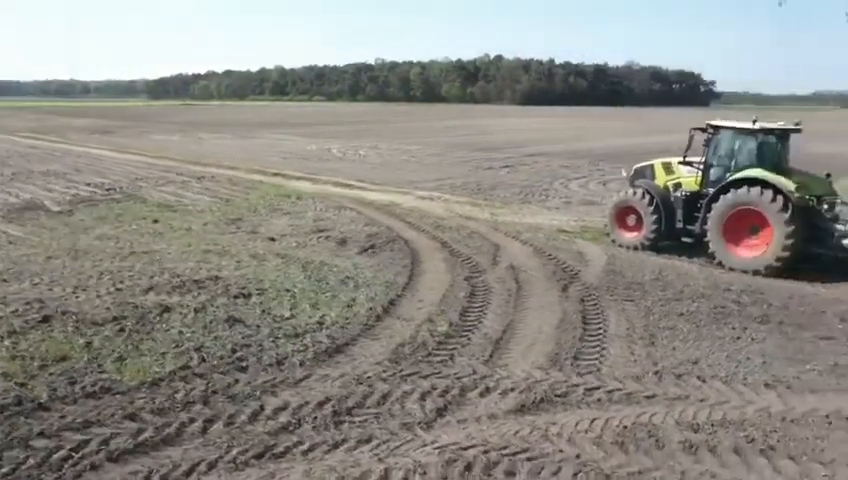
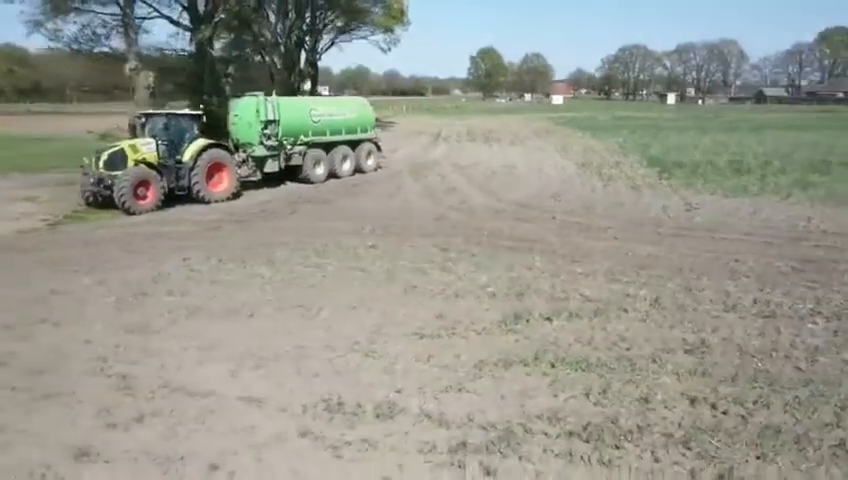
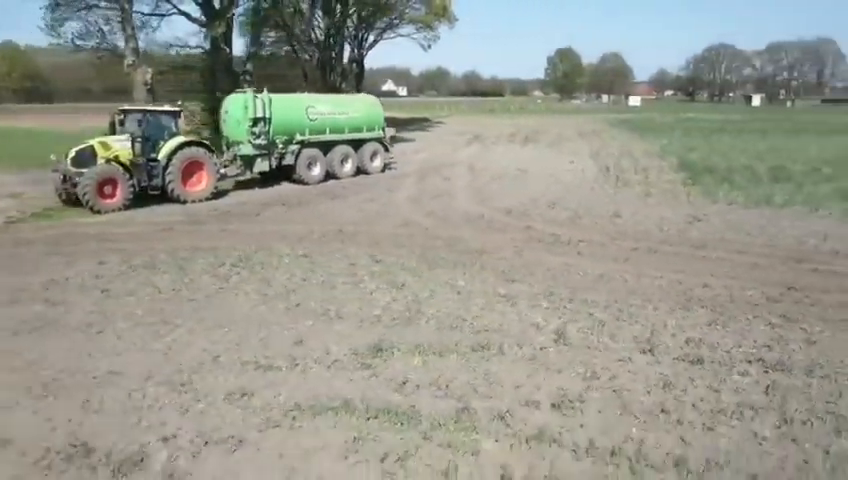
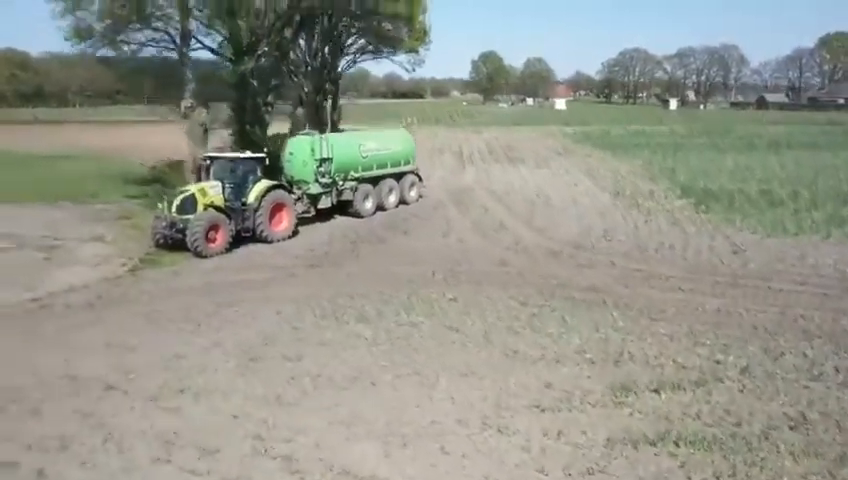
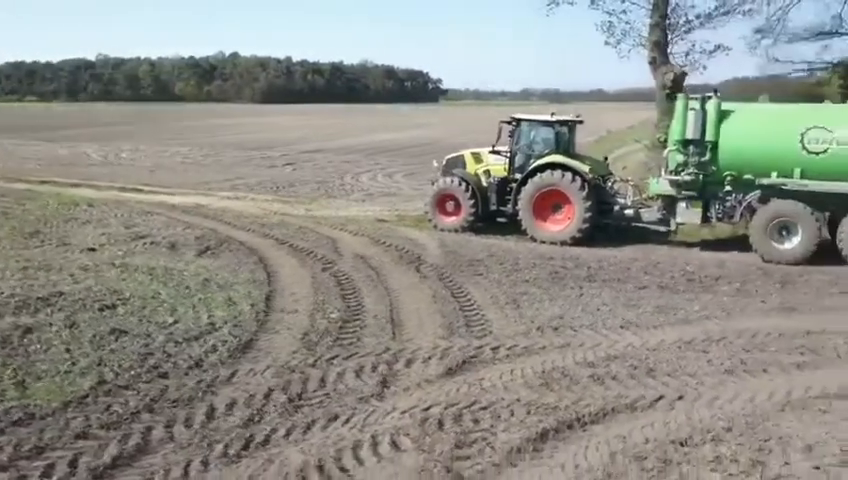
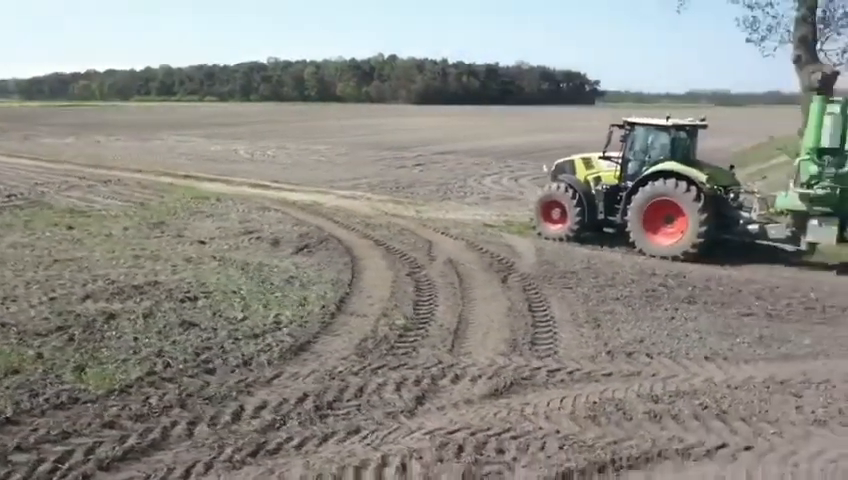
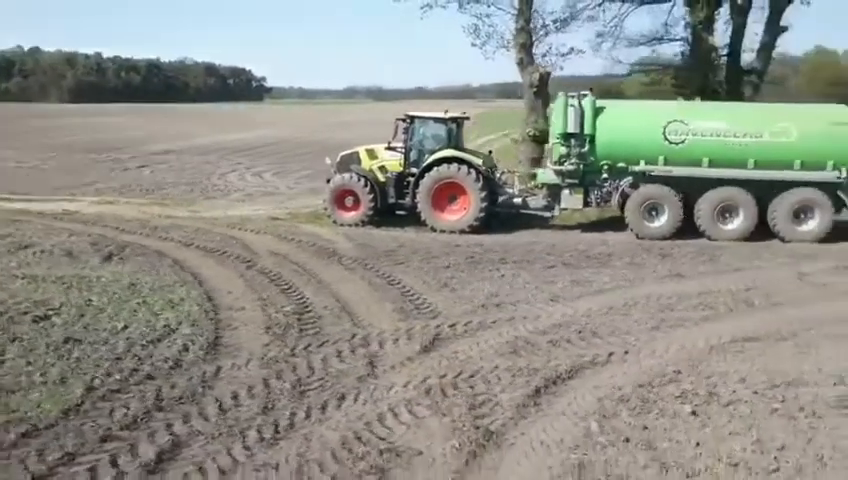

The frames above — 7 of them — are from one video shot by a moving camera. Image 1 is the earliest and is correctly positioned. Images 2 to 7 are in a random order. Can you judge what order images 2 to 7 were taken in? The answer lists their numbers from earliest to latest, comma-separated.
6, 5, 7, 3, 2, 4
